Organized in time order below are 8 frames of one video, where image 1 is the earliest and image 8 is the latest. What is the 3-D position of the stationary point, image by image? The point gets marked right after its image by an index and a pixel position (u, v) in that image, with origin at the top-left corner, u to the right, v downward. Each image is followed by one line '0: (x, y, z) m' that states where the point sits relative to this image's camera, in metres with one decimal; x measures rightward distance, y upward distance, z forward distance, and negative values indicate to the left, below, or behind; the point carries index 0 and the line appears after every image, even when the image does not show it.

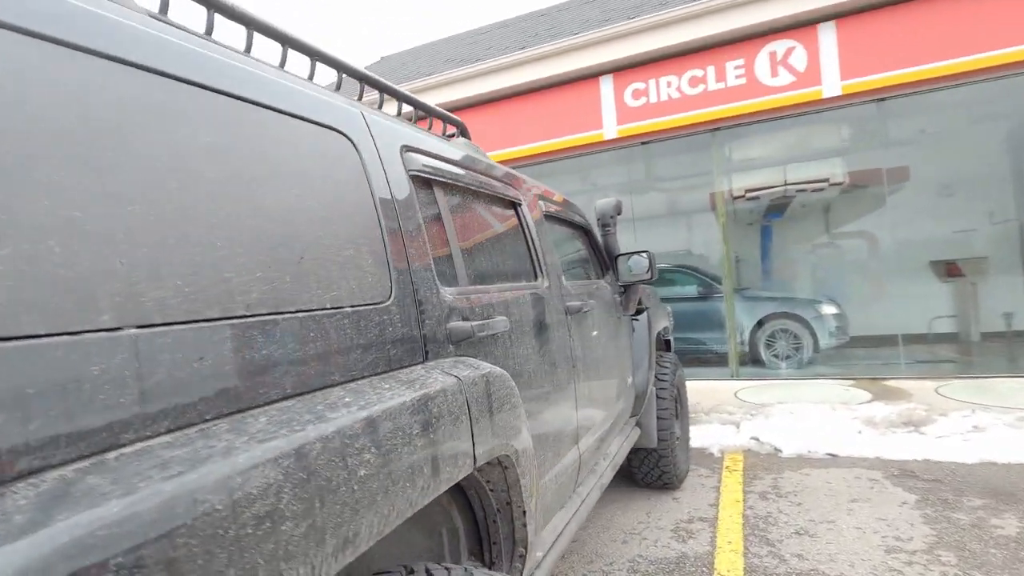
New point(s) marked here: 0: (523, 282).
0: (0.0, 0.0, +1.9) m
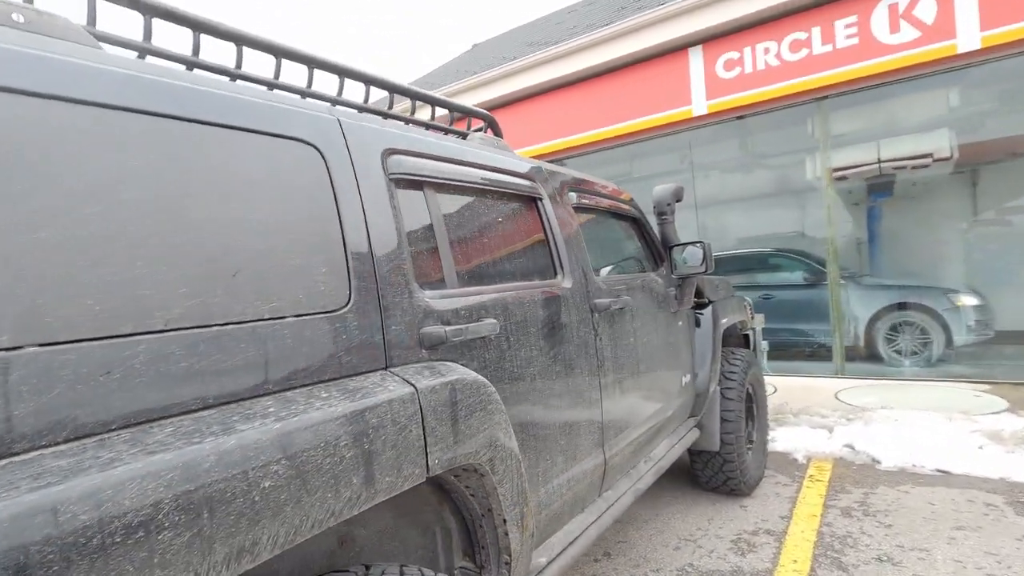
0: (+0.1, 0.0, +1.9) m
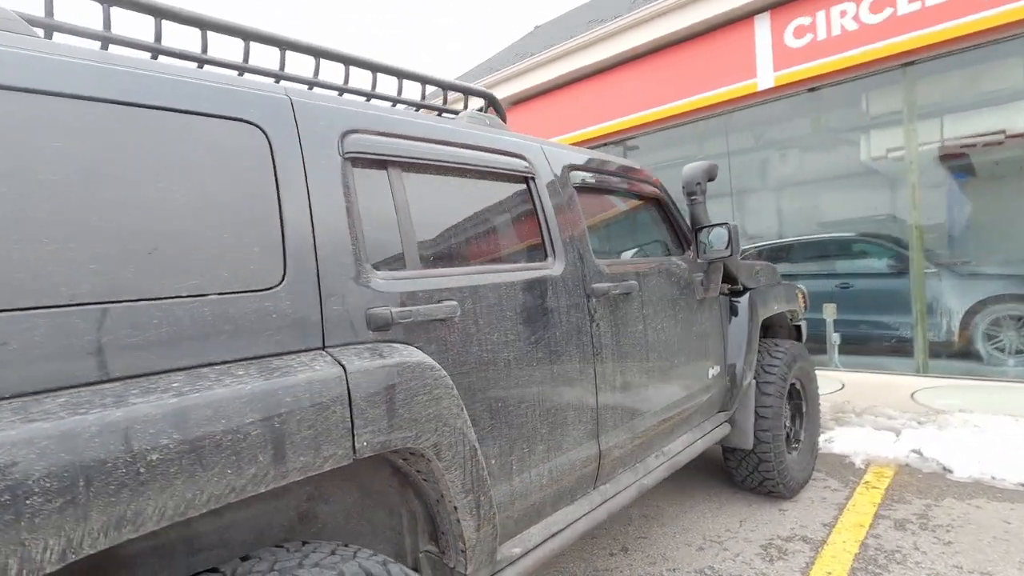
0: (0.0, +0.1, +1.8) m
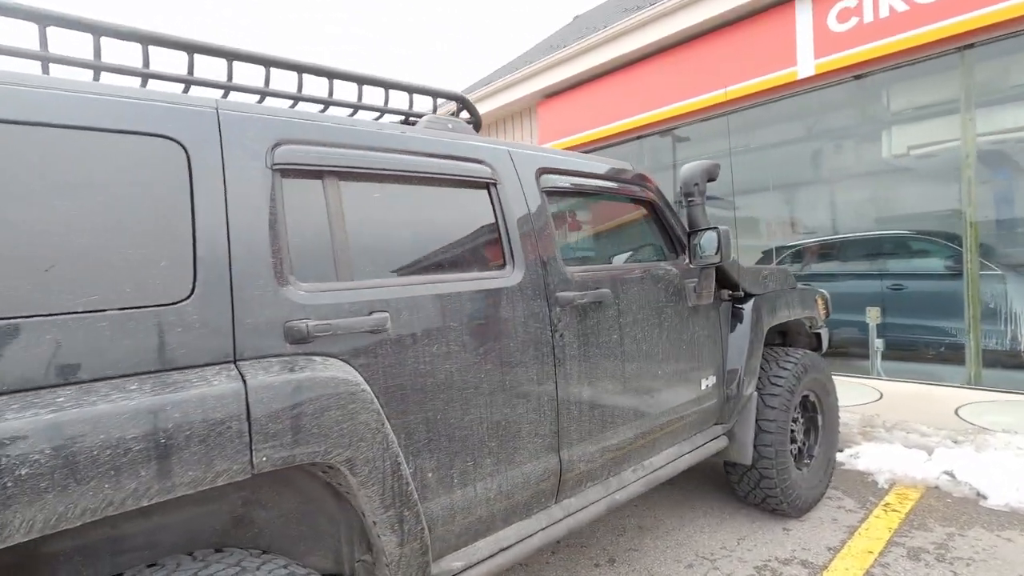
0: (-0.1, 0.0, +1.8) m
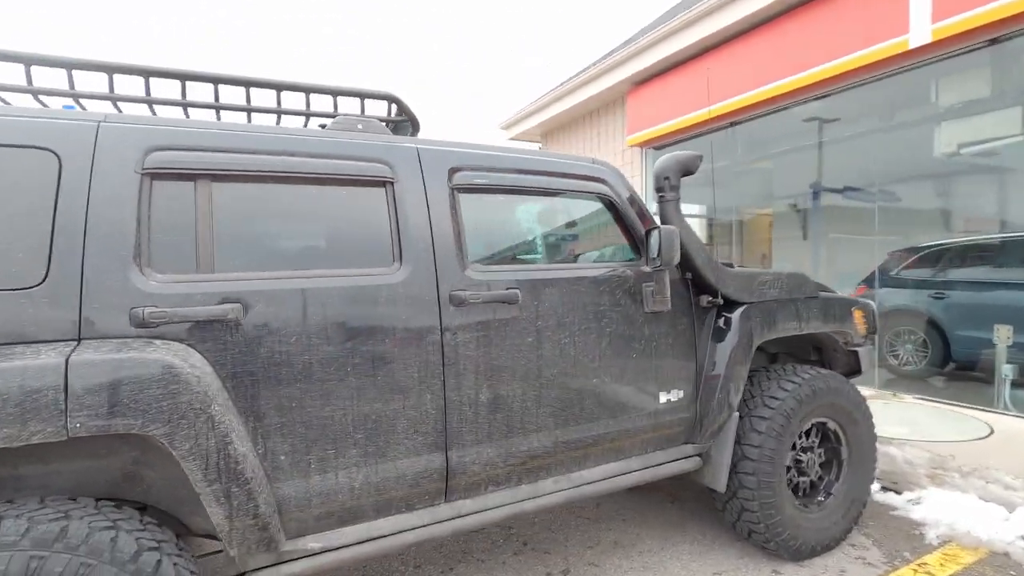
0: (-0.5, +0.1, +1.8) m
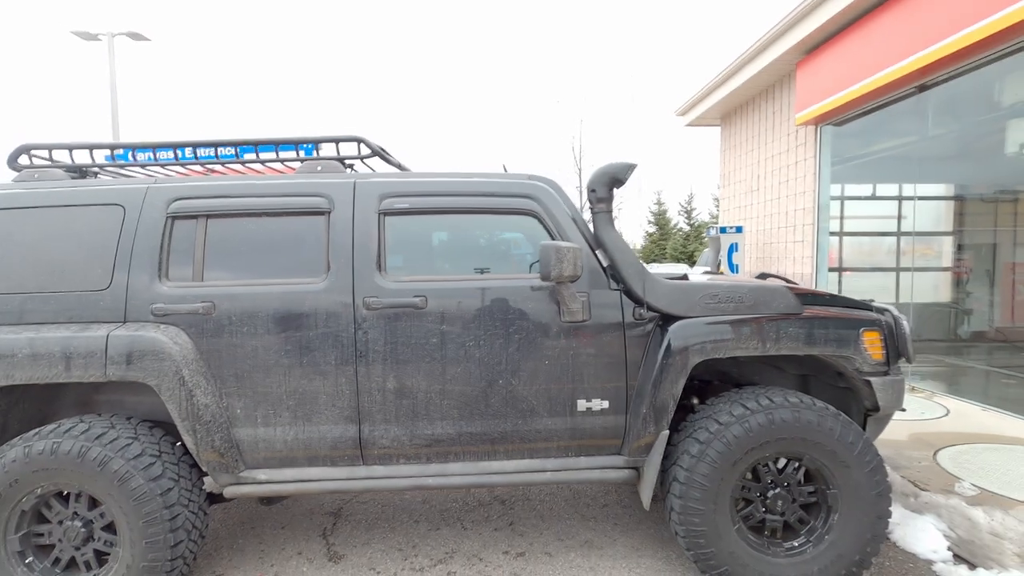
0: (-1.0, 0.0, +2.5) m
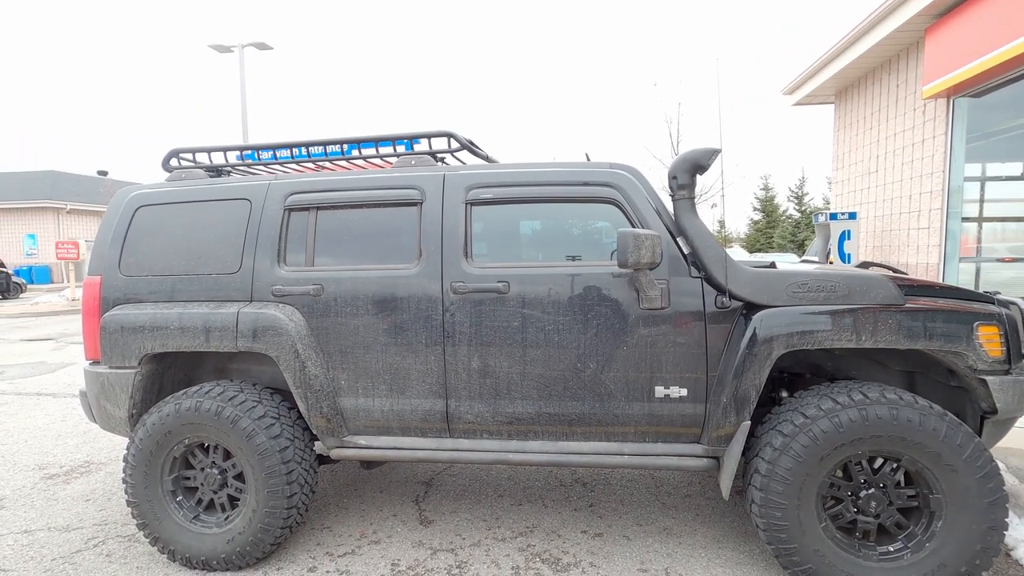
0: (-0.6, +0.1, +2.7) m
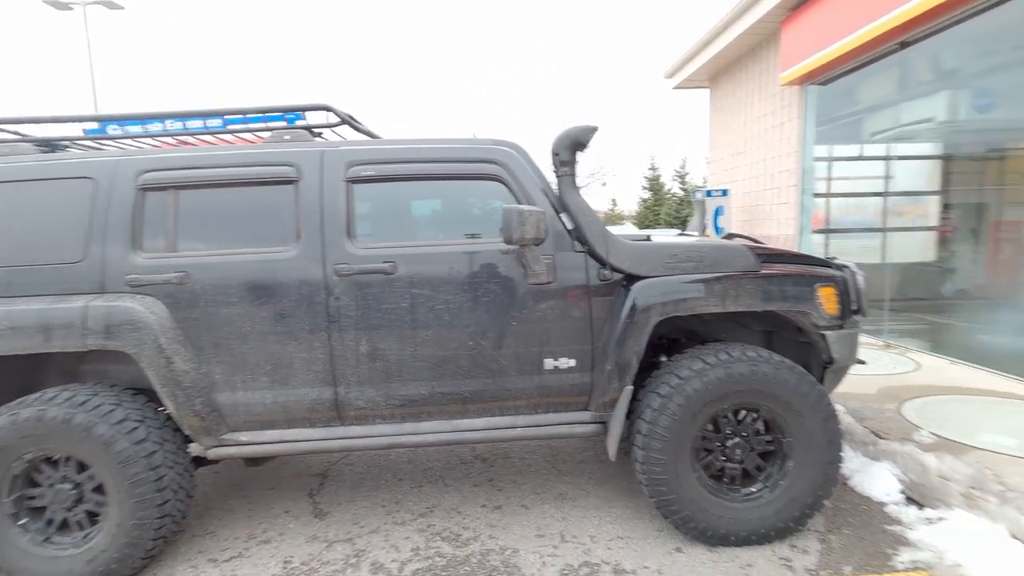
0: (-1.2, +0.2, +2.5) m
